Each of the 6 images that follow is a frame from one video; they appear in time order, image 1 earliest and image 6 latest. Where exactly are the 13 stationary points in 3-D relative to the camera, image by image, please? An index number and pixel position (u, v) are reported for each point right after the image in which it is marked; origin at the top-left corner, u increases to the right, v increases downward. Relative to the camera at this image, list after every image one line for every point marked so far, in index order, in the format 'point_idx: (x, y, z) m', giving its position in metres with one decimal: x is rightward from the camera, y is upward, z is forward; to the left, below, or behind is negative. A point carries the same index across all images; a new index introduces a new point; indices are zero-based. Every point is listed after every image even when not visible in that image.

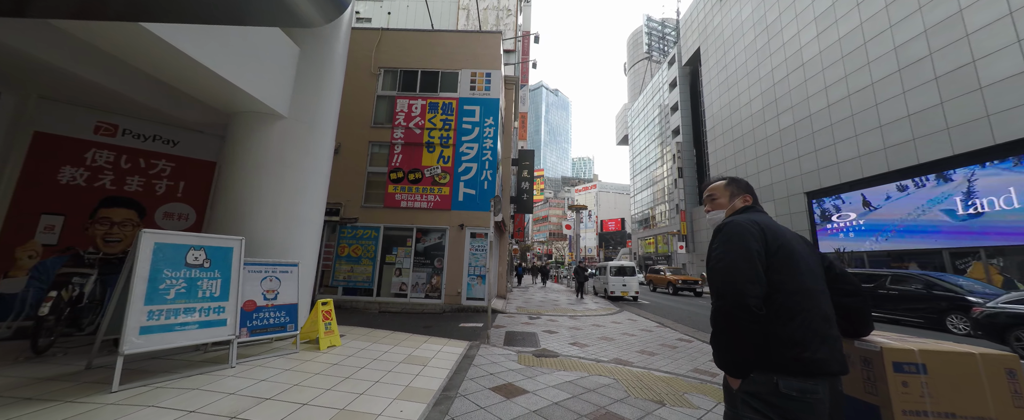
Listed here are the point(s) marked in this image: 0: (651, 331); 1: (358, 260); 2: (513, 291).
0: (+3.8, -3.3, +8.3) m
1: (-5.2, -1.7, +10.4) m
2: (0.0, -4.8, +18.0) m
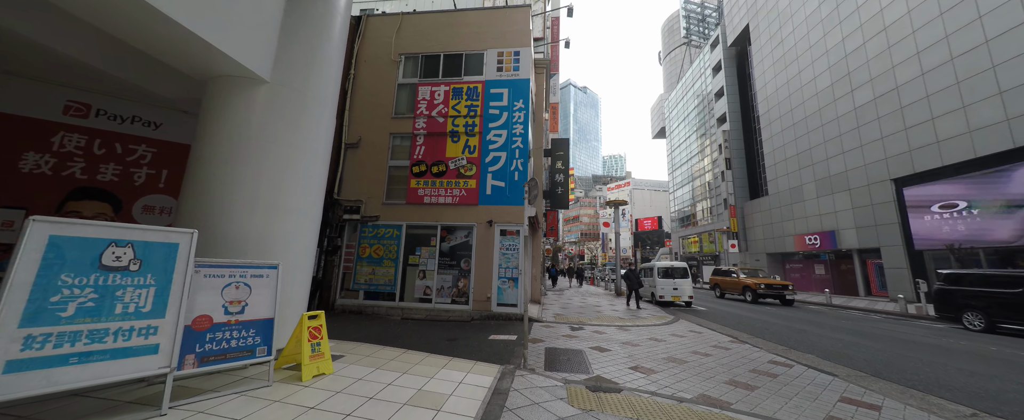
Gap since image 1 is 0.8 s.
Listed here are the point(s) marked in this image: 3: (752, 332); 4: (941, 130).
0: (+4.6, -3.0, +6.6) m
1: (-4.1, -1.6, +9.6) m
2: (+1.9, -4.6, +16.7) m
3: (+6.6, -3.4, +8.5) m
4: (+23.8, +4.5, +17.1) m
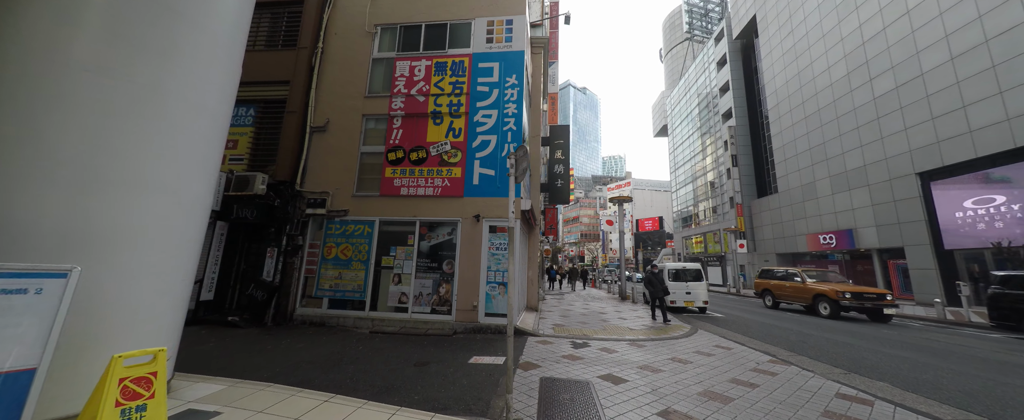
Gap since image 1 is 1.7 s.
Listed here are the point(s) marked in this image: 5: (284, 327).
0: (+4.4, -2.8, +5.2) m
1: (-4.3, -1.4, +8.1) m
2: (+1.7, -4.5, +15.2) m
3: (+6.4, -3.2, +7.1) m
4: (+23.5, +4.7, +15.7) m
5: (-5.7, -2.9, +7.7) m
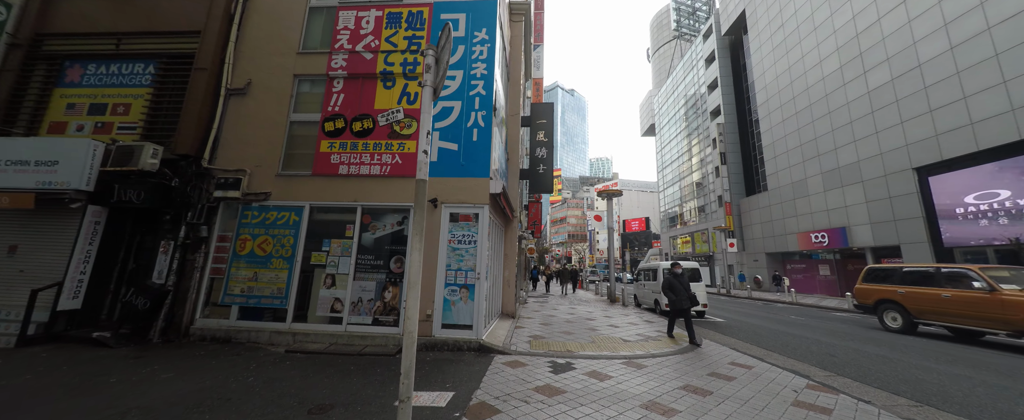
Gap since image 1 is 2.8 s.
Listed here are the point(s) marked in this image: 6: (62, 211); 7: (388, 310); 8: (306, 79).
0: (+3.8, -2.4, +3.7) m
1: (-5.0, -1.0, +6.3) m
2: (+0.7, -4.1, +13.6) m
3: (+5.7, -2.9, +5.7) m
4: (+22.5, +4.9, +15.0) m
5: (-6.4, -2.5, +5.8) m
6: (-9.1, 0.0, +6.2) m
7: (-2.4, -2.0, +6.1) m
8: (-4.8, +3.1, +7.2) m
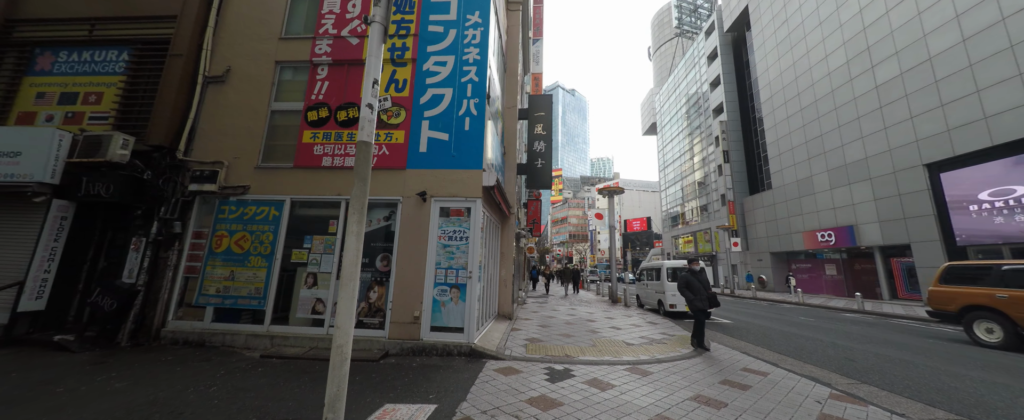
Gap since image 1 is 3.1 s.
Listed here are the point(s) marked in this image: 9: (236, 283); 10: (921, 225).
0: (+3.7, -2.3, +3.3) m
1: (-5.1, -0.9, +5.9) m
2: (+0.6, -4.0, +13.2) m
3: (+5.6, -2.7, +5.2) m
4: (+22.5, +5.0, +14.5) m
5: (-6.5, -2.4, +5.4) m
6: (-9.2, +0.1, +5.8) m
7: (-2.5, -1.8, +5.6) m
8: (-4.9, +3.2, +6.8) m
9: (-5.2, -1.4, +5.8) m
10: (+22.5, -0.9, +16.9) m
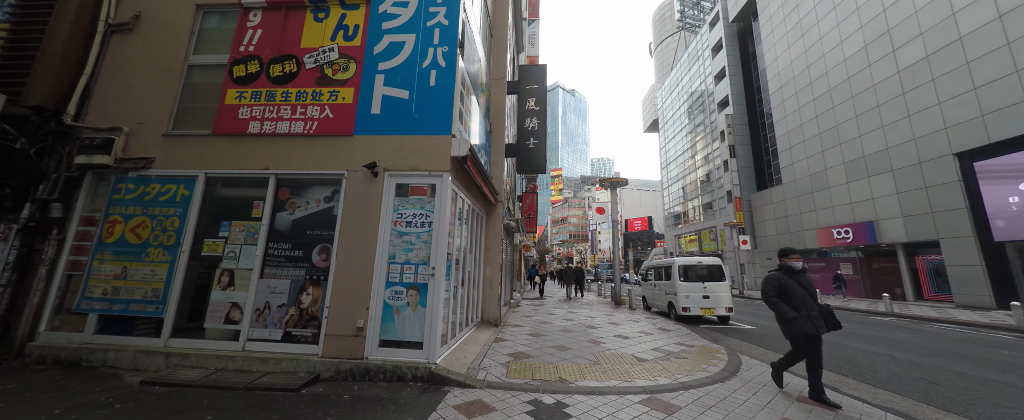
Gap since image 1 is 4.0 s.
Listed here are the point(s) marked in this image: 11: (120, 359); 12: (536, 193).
0: (+3.4, -2.0, +1.9) m
1: (-5.5, -0.6, +4.5) m
2: (+0.3, -3.7, +11.8) m
3: (+5.3, -2.4, +3.8) m
4: (+22.1, +5.4, +13.1) m
5: (-6.8, -2.1, +4.0) m
6: (-9.5, +0.4, +4.5) m
7: (-2.9, -1.5, +4.3) m
8: (-5.2, +3.5, +5.4) m
9: (-5.5, -1.0, +4.5) m
10: (+22.2, -0.5, +15.5) m
11: (-5.3, -2.0, +4.2) m
12: (+1.2, +0.8, +15.5) m
